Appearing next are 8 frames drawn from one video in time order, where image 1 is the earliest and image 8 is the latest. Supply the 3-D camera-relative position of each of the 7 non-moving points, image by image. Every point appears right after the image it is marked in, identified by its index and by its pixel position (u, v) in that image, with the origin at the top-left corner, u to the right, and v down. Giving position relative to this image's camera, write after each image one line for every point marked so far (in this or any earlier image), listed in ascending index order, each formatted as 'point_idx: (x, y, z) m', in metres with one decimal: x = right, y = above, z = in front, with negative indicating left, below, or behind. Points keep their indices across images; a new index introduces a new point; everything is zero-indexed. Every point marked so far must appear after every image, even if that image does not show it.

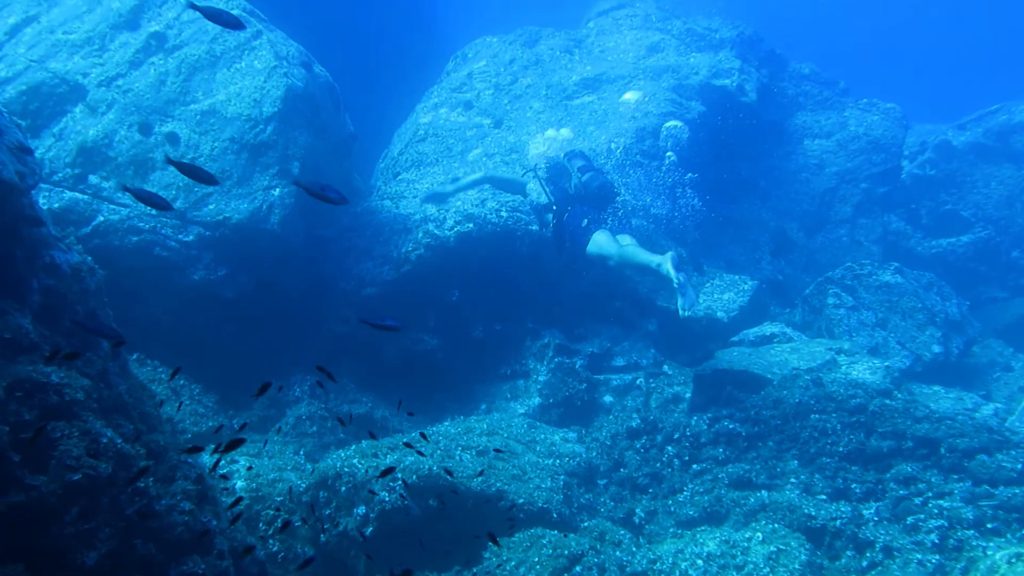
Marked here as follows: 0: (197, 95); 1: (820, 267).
0: (-4.4, +2.7, +7.5) m
1: (+5.3, +0.1, +8.8) m
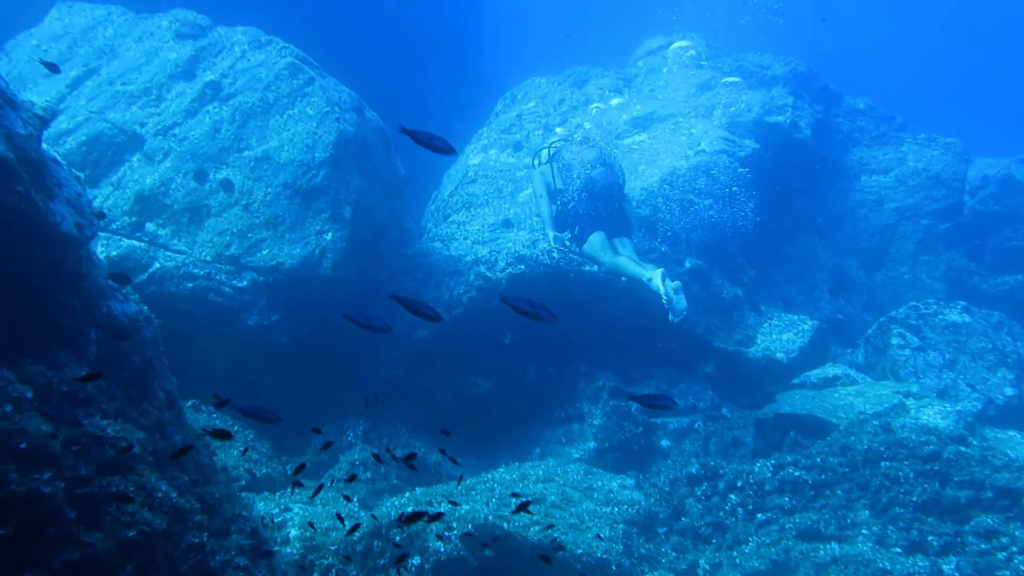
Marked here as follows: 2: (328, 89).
0: (-3.7, +2.0, +7.5) m
1: (+6.1, -0.5, +8.6) m
2: (-2.7, +2.9, +7.9) m
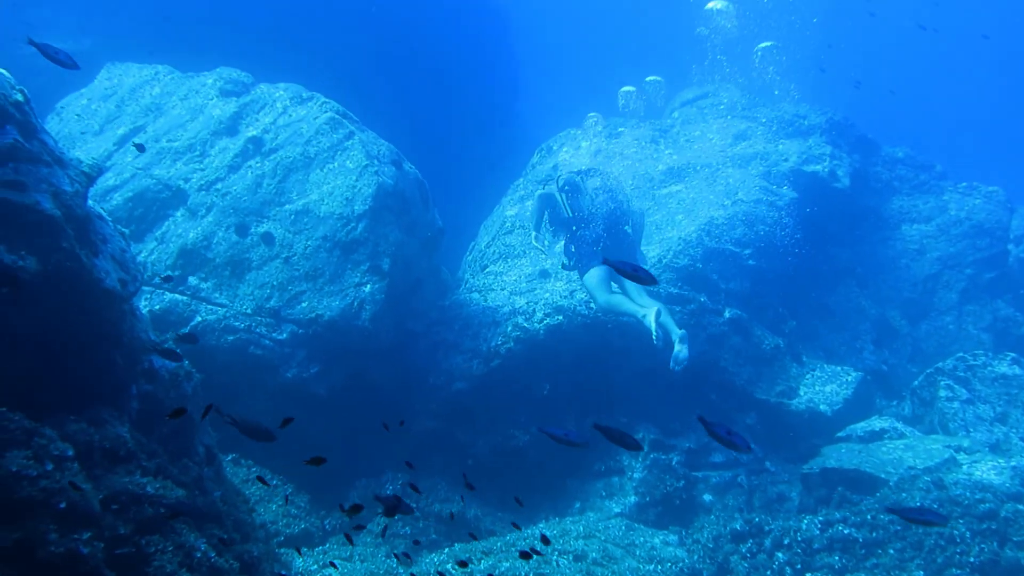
0: (-3.1, +1.3, +7.6) m
1: (+6.6, -1.3, +8.5) m
2: (-2.2, +2.1, +8.0) m
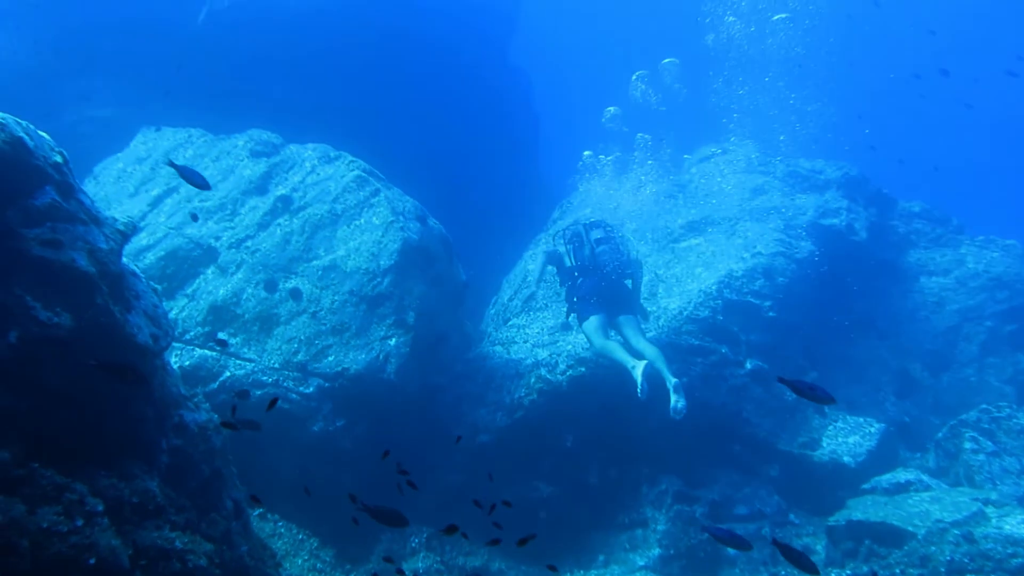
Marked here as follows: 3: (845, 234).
0: (-2.8, +0.5, +7.8) m
1: (+7.0, -2.0, +8.5) m
2: (-1.9, +1.4, +8.2) m
3: (+5.9, +0.8, +9.4) m
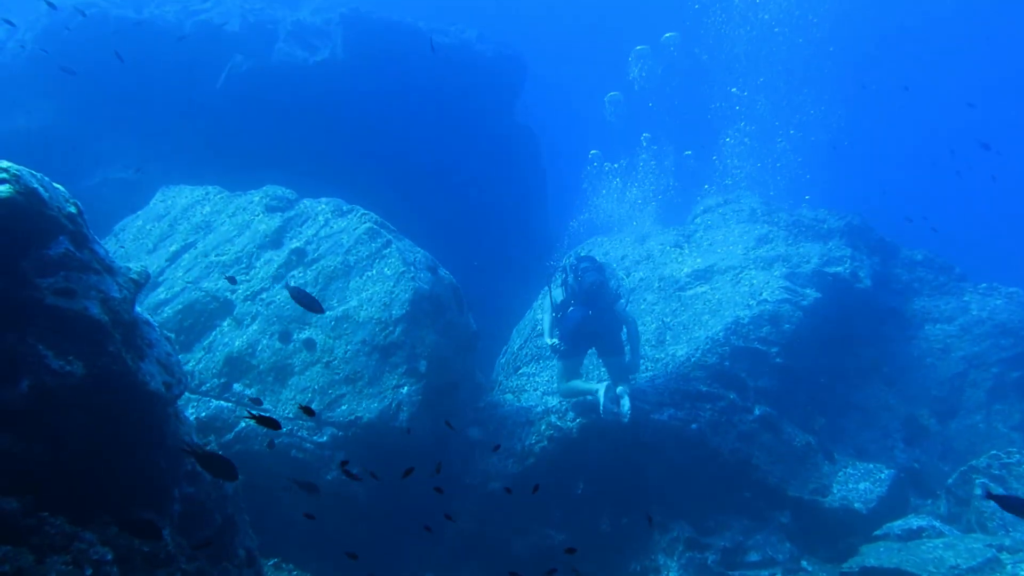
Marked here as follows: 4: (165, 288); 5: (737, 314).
0: (-2.7, -0.2, +7.9) m
1: (+7.2, -2.7, +8.5) m
2: (-1.7, +0.6, +8.4) m
3: (+6.1, +0.1, +9.5) m
4: (-5.3, 0.0, +8.1) m
5: (+3.7, -0.4, +8.7) m
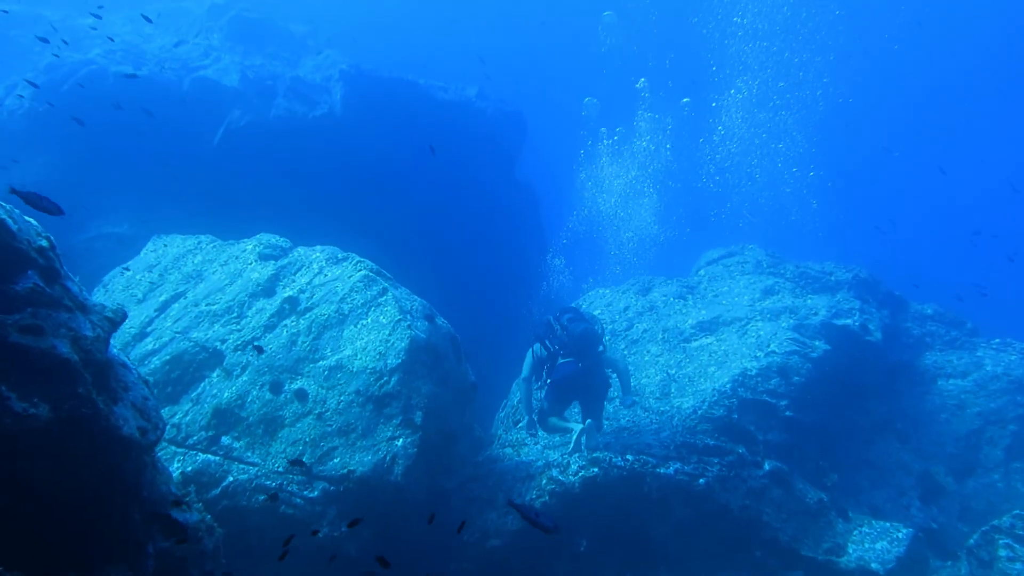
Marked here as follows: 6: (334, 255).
0: (-2.7, -0.9, +7.7) m
1: (+7.2, -3.4, +8.1) m
2: (-1.7, -0.1, +8.1) m
3: (+6.1, -0.6, +9.2) m
4: (-5.3, -0.7, +7.9) m
5: (+3.7, -1.1, +8.4) m
6: (-3.0, +0.8, +9.0) m
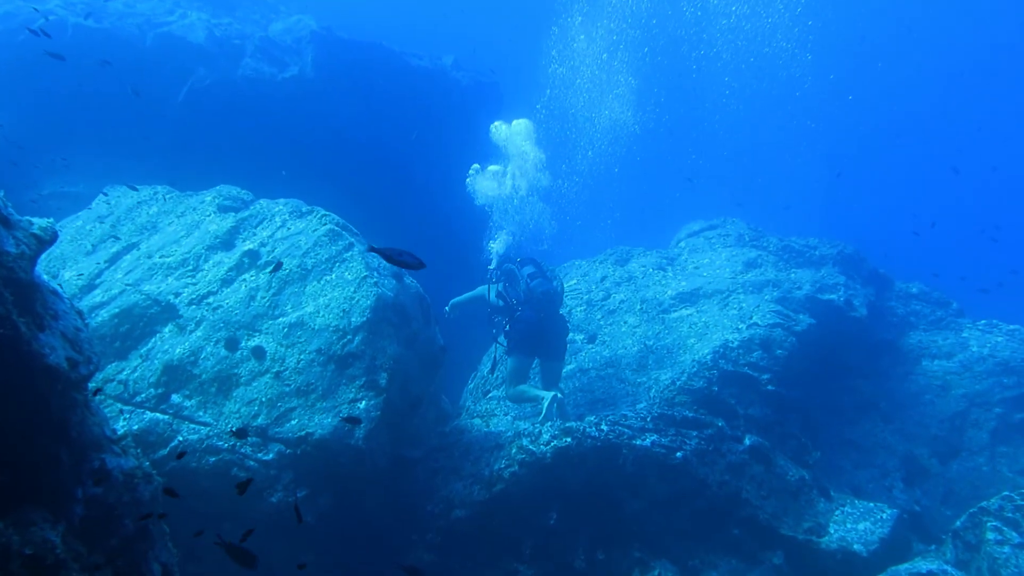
0: (-3.1, -0.2, +7.3) m
1: (+6.7, -3.0, +7.8) m
2: (-2.1, +0.5, +7.8) m
3: (+5.7, -0.3, +9.0) m
4: (-5.7, 0.0, +7.4) m
5: (+3.3, -0.7, +8.1) m
6: (-3.4, +1.4, +8.6) m
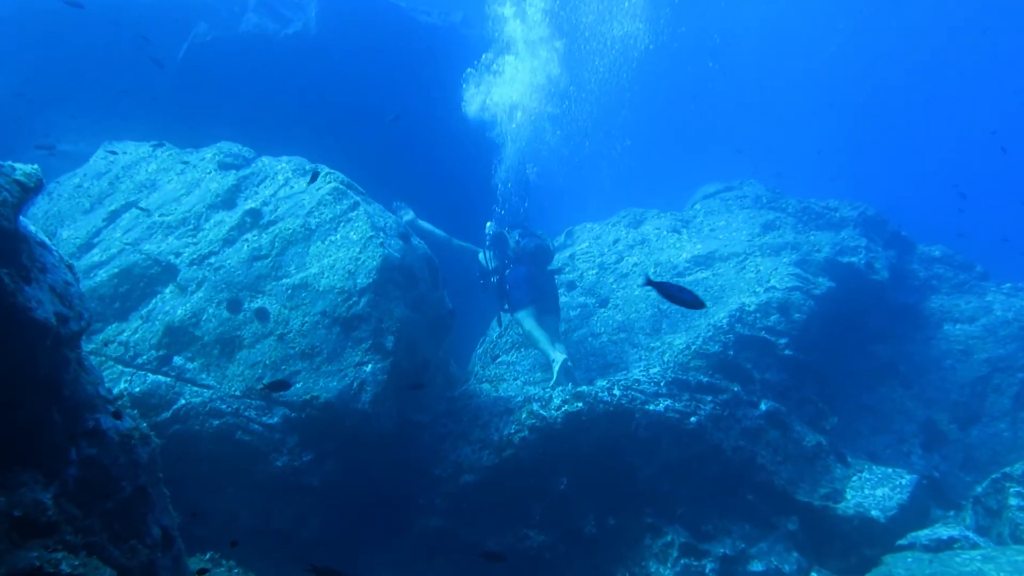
0: (-2.9, +0.3, +7.0) m
1: (+6.8, -2.5, +7.7) m
2: (-2.0, +1.1, +7.5) m
3: (+5.8, +0.3, +8.7) m
4: (-5.6, +0.6, +7.2) m
5: (+3.4, -0.2, +7.9) m
6: (-3.2, +2.0, +8.3) m
